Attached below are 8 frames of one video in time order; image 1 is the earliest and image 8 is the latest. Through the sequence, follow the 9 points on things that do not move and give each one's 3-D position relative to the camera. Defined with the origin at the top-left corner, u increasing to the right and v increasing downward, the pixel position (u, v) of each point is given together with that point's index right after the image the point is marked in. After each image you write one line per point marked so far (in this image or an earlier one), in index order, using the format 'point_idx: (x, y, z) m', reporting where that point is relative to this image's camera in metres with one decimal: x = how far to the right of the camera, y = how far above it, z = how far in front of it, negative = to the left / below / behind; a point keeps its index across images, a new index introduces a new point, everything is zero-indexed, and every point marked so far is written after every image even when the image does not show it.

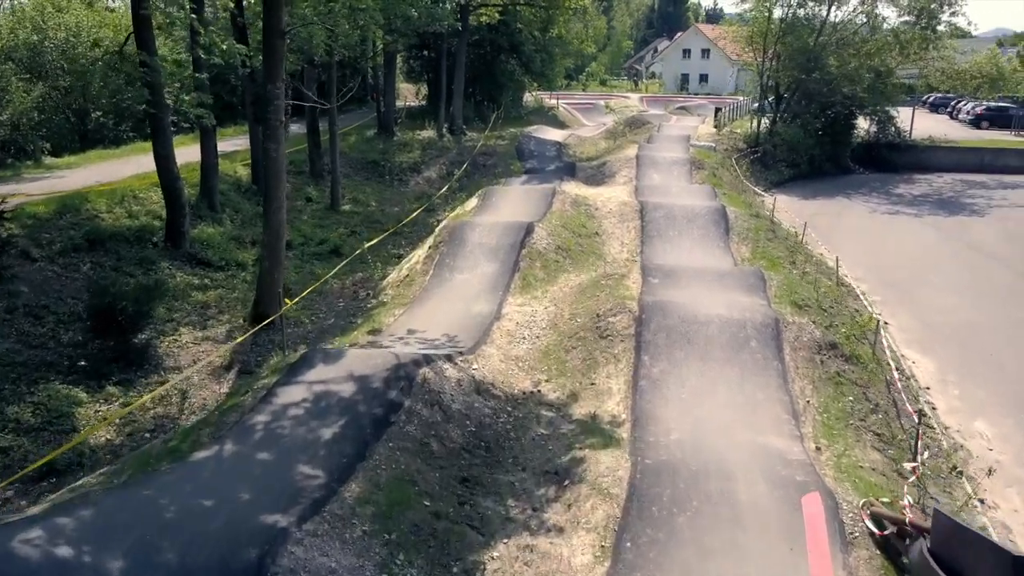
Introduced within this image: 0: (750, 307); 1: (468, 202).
0: (+3.1, -0.3, +10.7) m
1: (-1.0, +2.0, +18.7) m
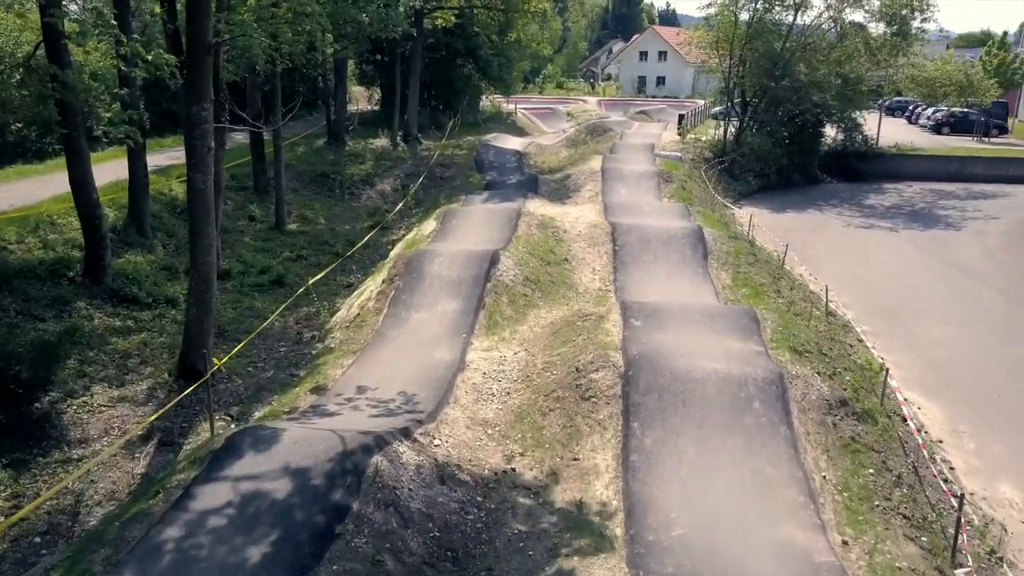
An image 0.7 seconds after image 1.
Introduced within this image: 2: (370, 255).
0: (+2.7, -0.8, +9.4) m
1: (-1.8, +1.4, +17.2) m
2: (-3.1, +0.7, +18.0) m
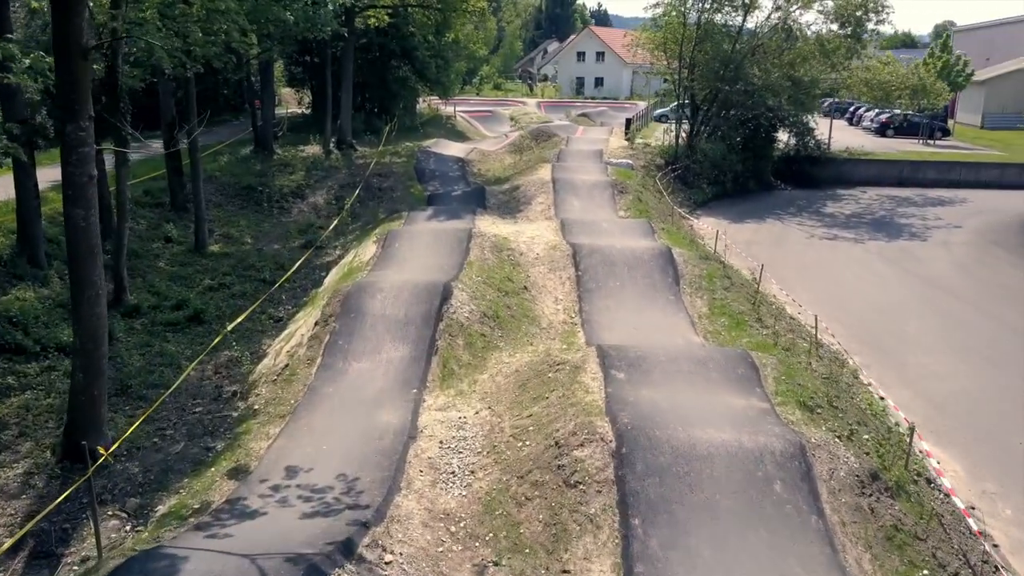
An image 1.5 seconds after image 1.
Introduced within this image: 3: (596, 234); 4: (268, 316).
0: (+2.4, -1.3, +8.0) m
1: (-2.8, +0.8, +15.4) m
2: (-4.1, +0.1, +16.1) m
3: (+1.7, +1.0, +15.9) m
4: (-4.2, -0.5, +14.0) m
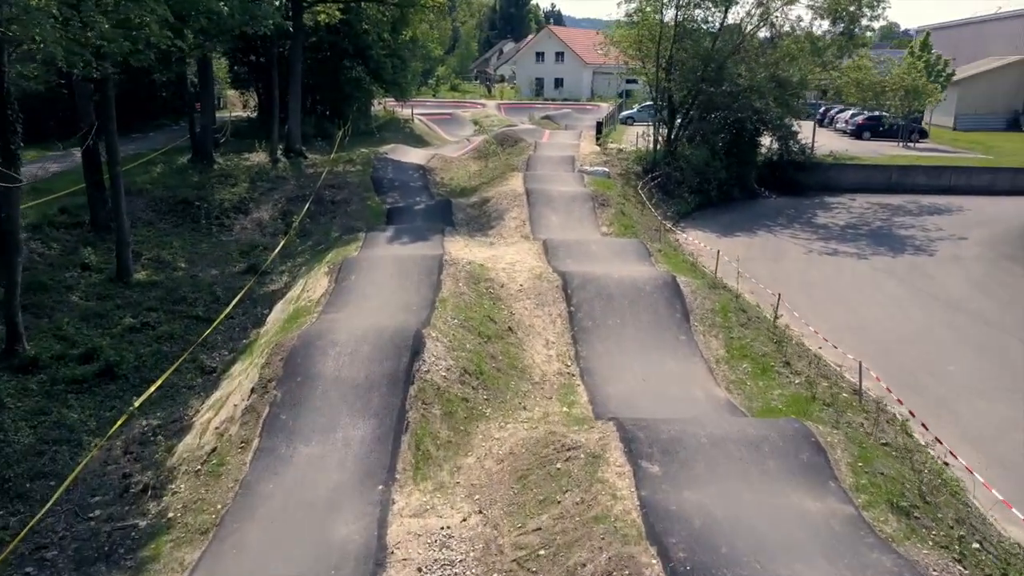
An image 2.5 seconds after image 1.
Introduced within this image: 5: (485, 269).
0: (+2.4, -1.8, +5.9) m
1: (-3.1, +0.2, +13.1) m
2: (-4.5, -0.5, +13.6) m
3: (+1.3, +0.5, +13.8) m
4: (-4.4, -1.1, +11.6) m
5: (-0.4, +0.3, +13.0) m
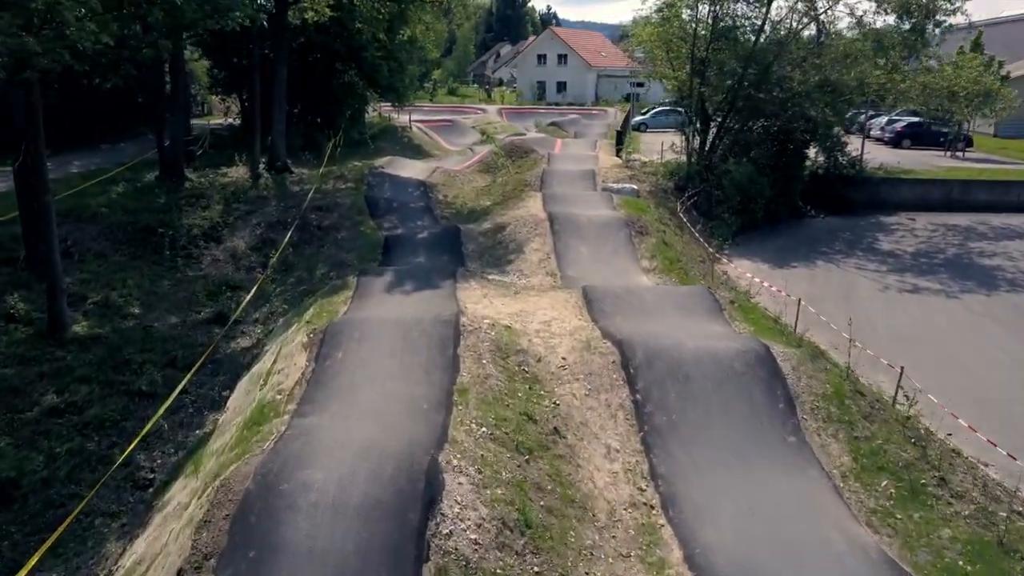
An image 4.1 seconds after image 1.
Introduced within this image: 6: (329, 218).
0: (+2.9, -2.6, +2.8) m
1: (-2.7, -0.7, +9.9) m
2: (-4.0, -1.4, +10.5) m
3: (+1.7, -0.4, +10.7) m
4: (-4.0, -2.0, +8.5) m
5: (0.0, -0.6, +9.9) m
6: (-4.3, +1.6, +19.2) m
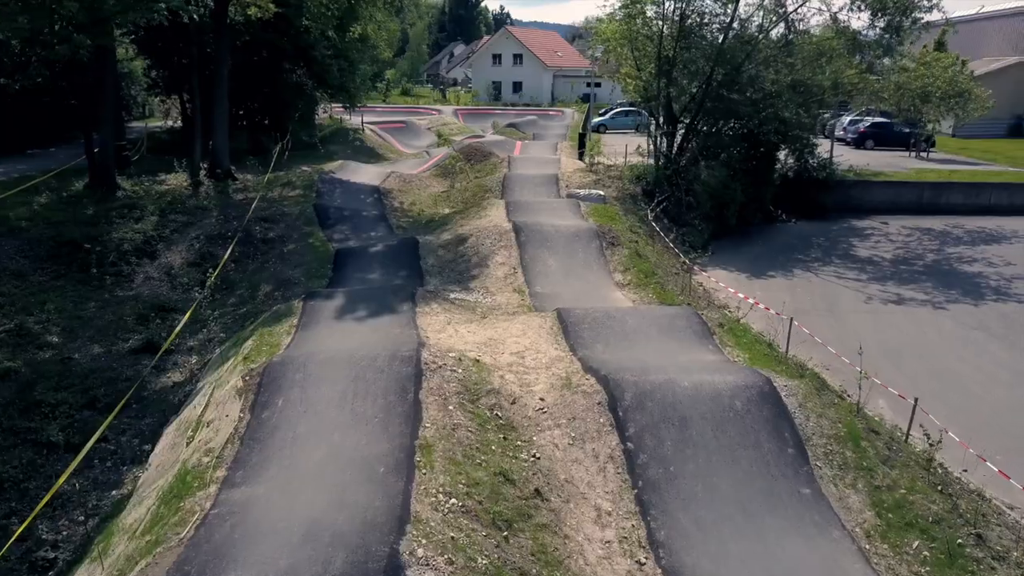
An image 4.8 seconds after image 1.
0: (+3.0, -2.9, +1.7) m
1: (-3.0, -1.1, +8.6) m
2: (-4.4, -1.8, +9.1) m
3: (+1.3, -0.7, +9.6) m
4: (-4.2, -2.4, +7.0) m
5: (-0.3, -0.9, +8.7) m
6: (-5.1, +1.2, +17.7) m
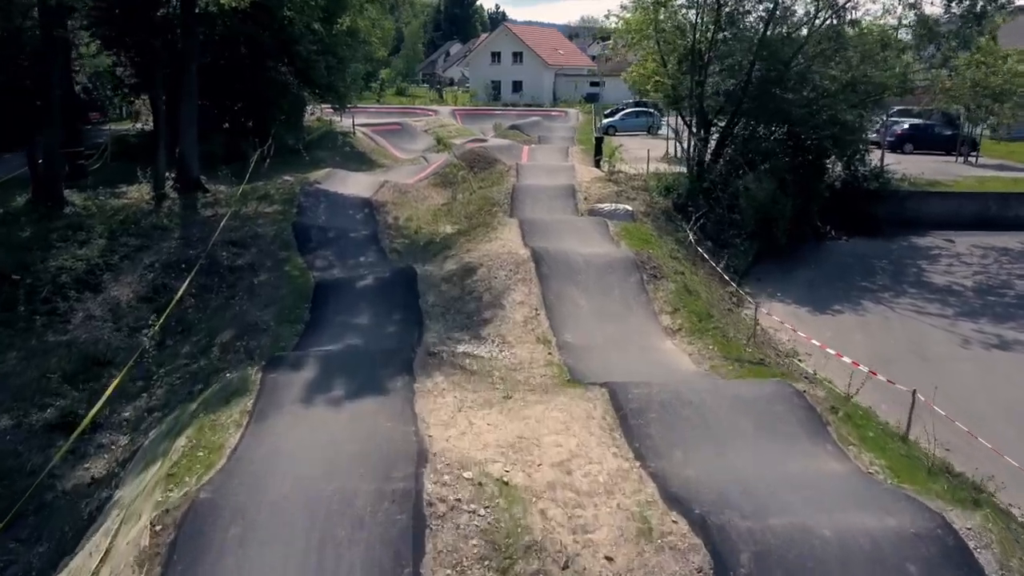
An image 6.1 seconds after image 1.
0: (+3.4, -3.6, -1.1) m
1: (-2.7, -1.7, +5.7) m
2: (-4.0, -2.5, +6.2) m
3: (+1.7, -1.3, +6.8) m
4: (-3.9, -3.0, +4.2) m
5: (0.0, -1.5, +5.8) m
6: (-4.8, +0.6, +14.9) m
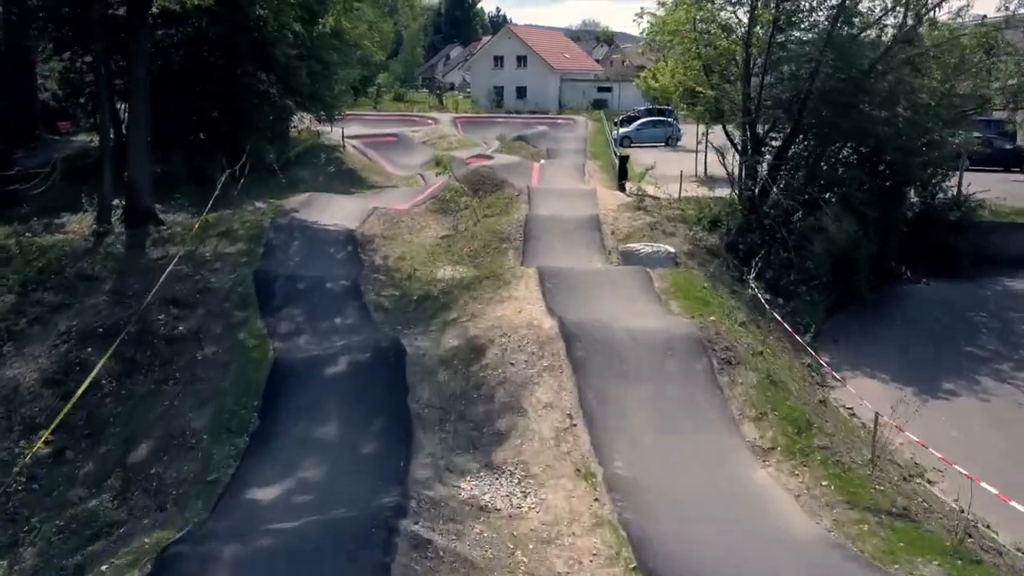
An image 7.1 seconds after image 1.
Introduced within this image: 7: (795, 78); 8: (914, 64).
0: (+3.6, -4.5, -4.4) m
1: (-2.4, -2.7, +2.5) m
2: (-3.8, -3.4, +2.9) m
3: (+1.9, -2.3, +3.5) m
4: (-3.6, -4.0, +0.9) m
5: (+0.3, -2.5, +2.6) m
6: (-4.6, -0.4, +11.6) m
7: (+4.9, +3.7, +13.8) m
8: (+6.9, +3.8, +13.9) m
